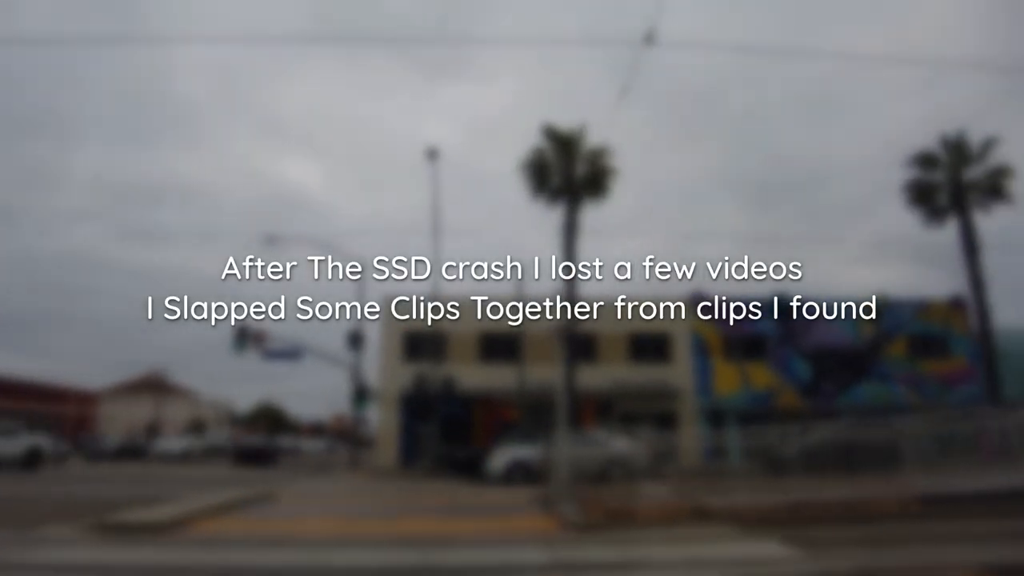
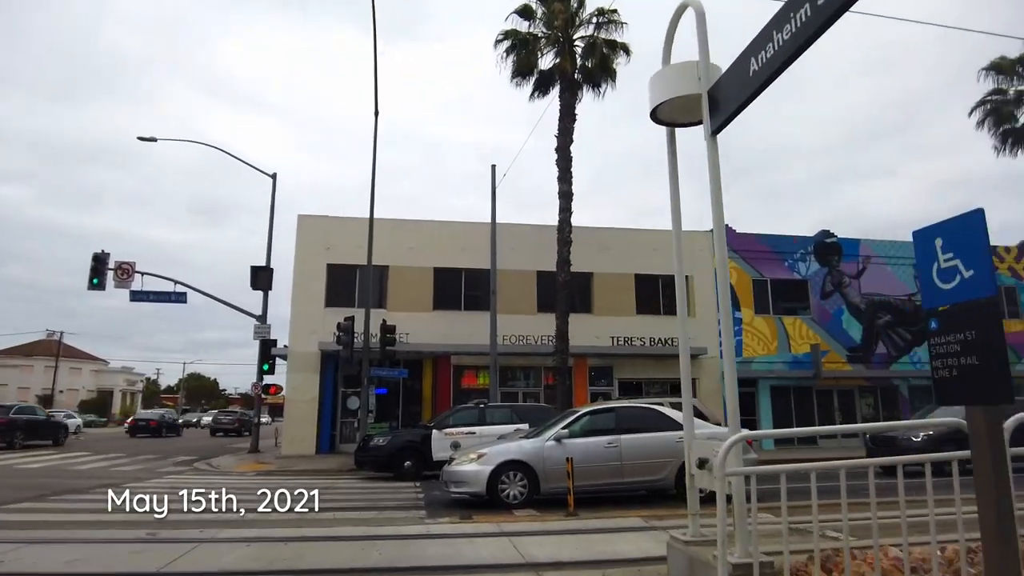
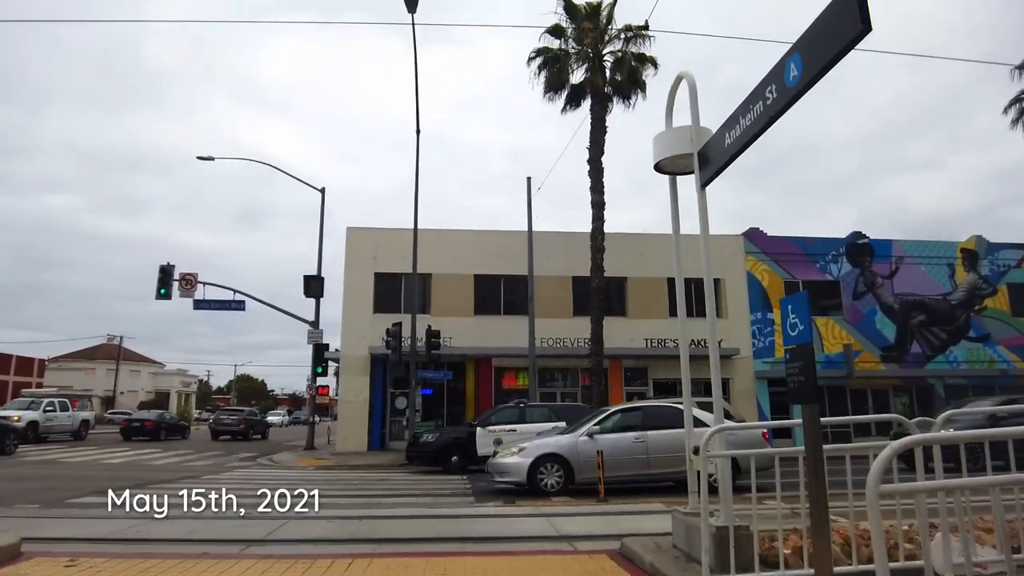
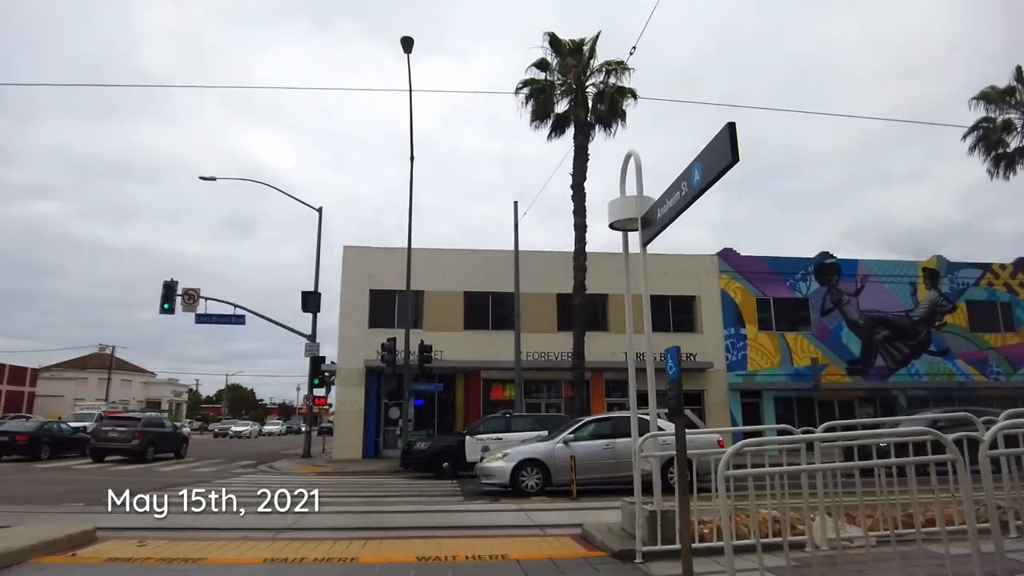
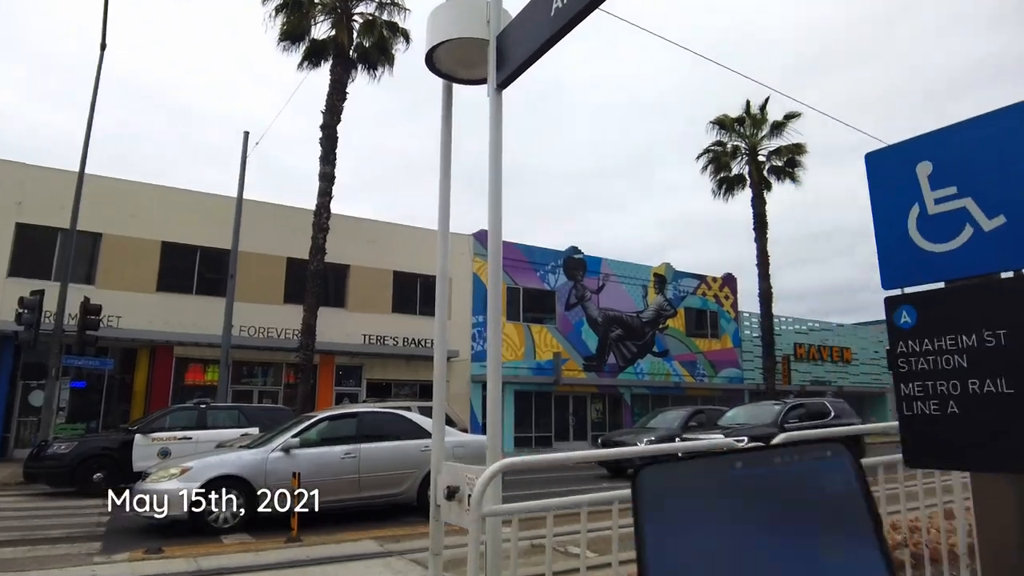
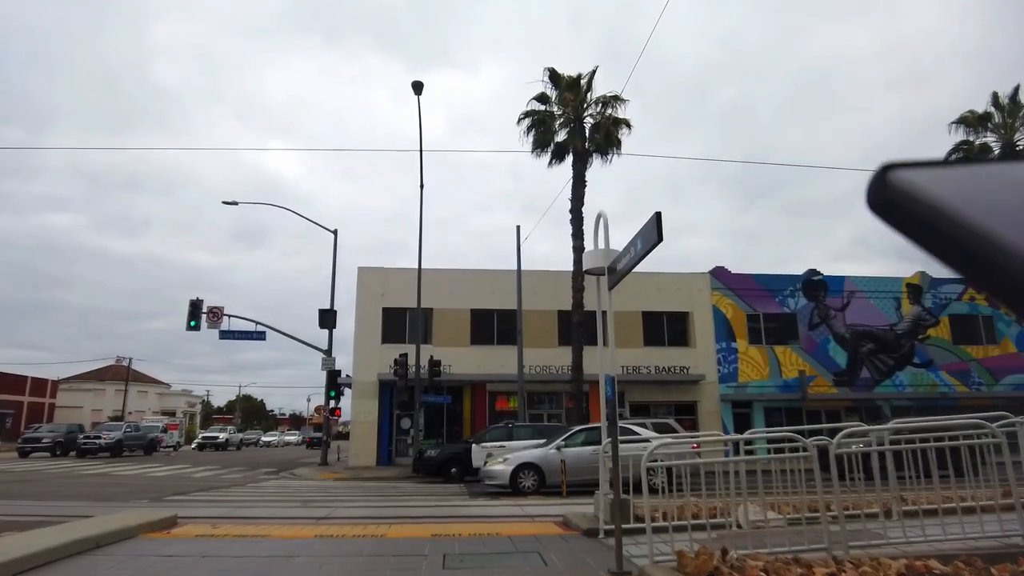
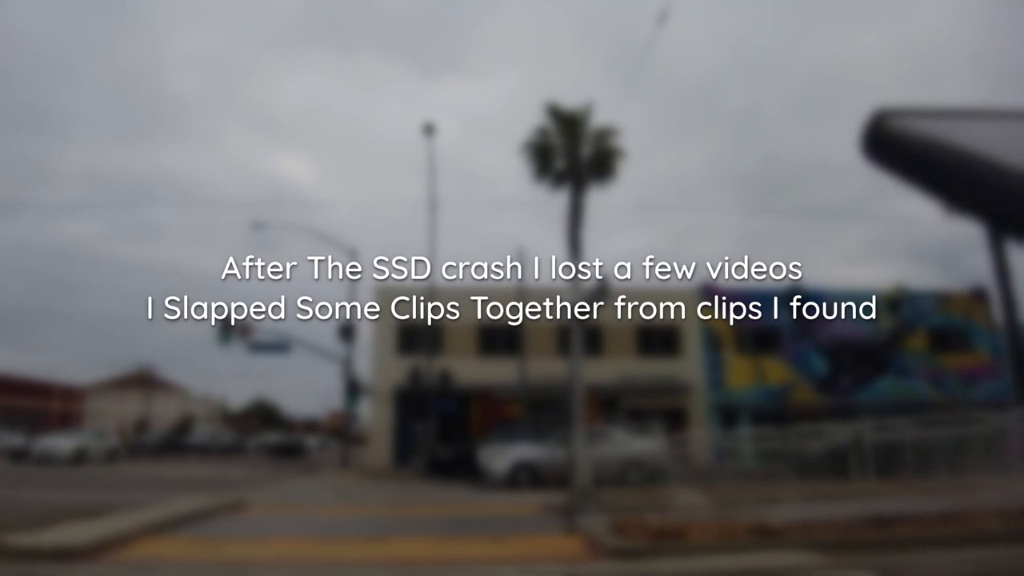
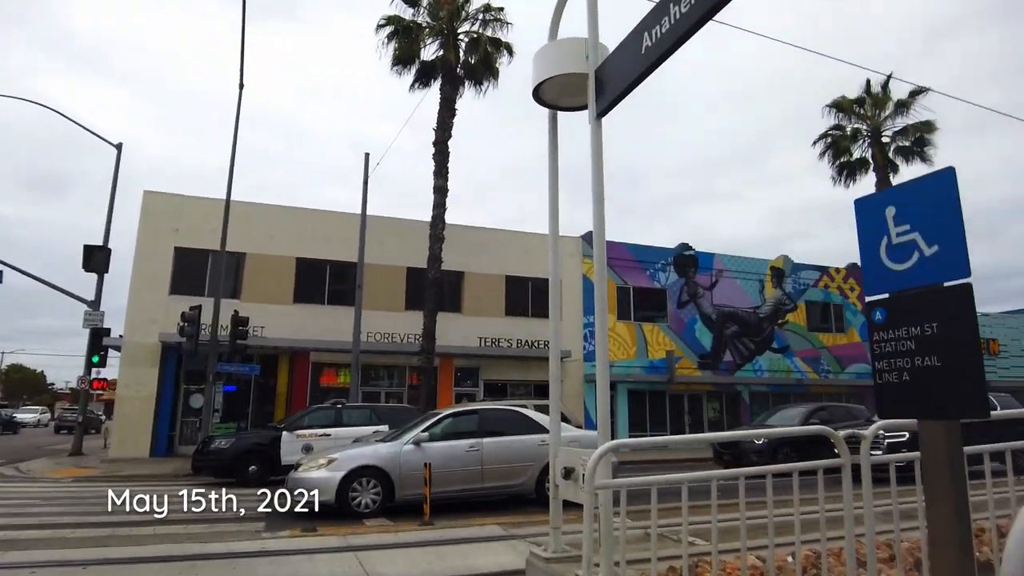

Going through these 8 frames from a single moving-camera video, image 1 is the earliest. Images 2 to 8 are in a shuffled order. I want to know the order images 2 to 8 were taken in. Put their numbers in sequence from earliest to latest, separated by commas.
7, 6, 4, 3, 2, 8, 5
